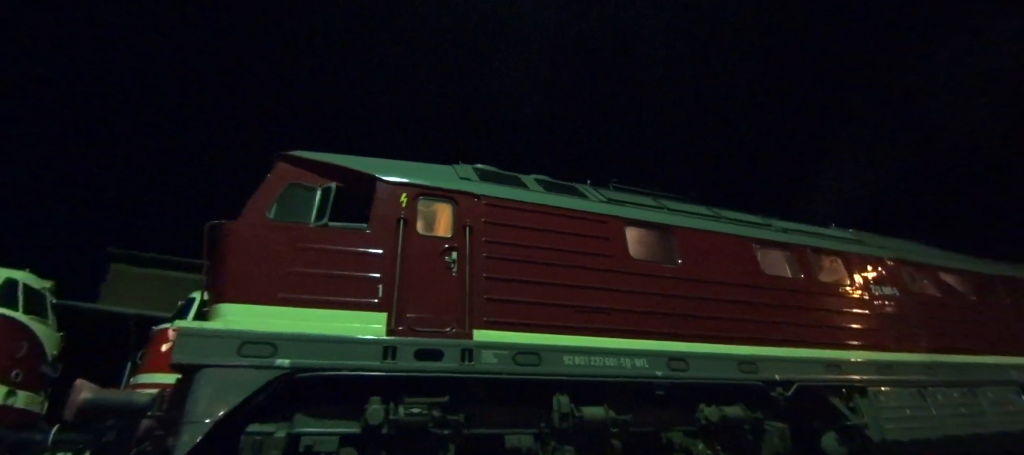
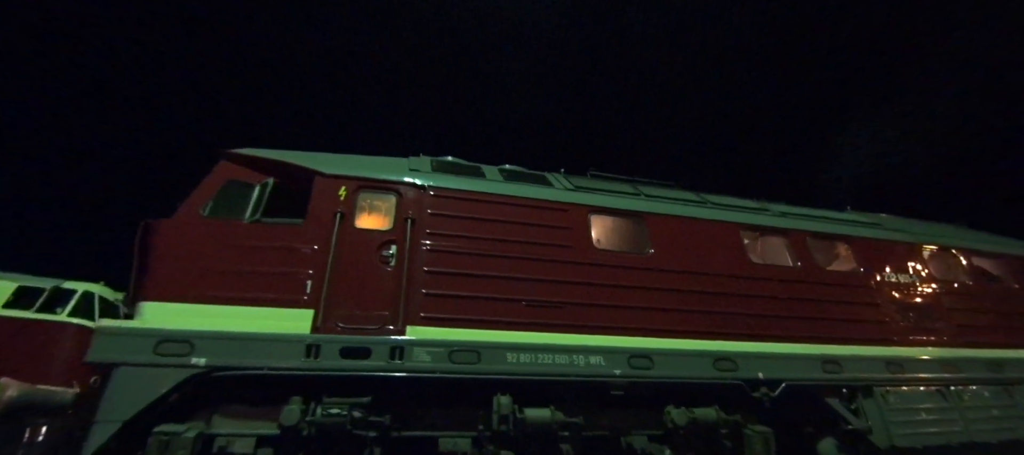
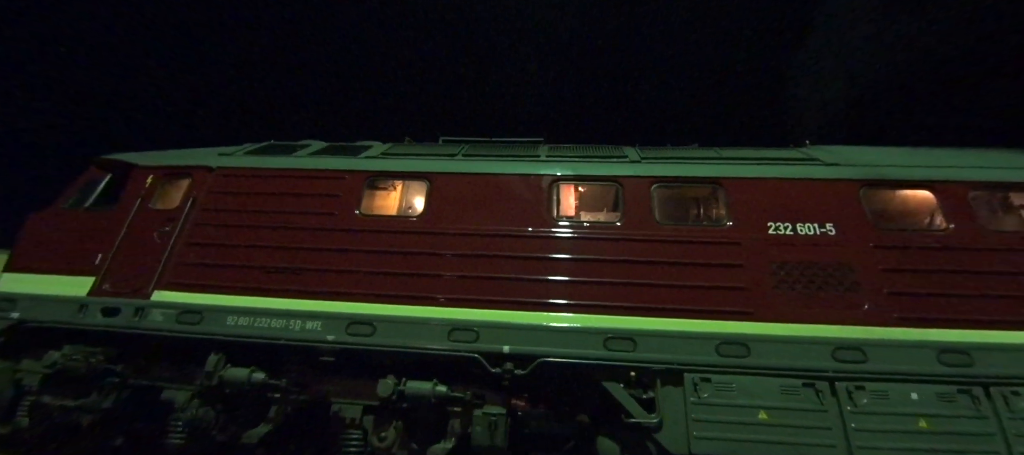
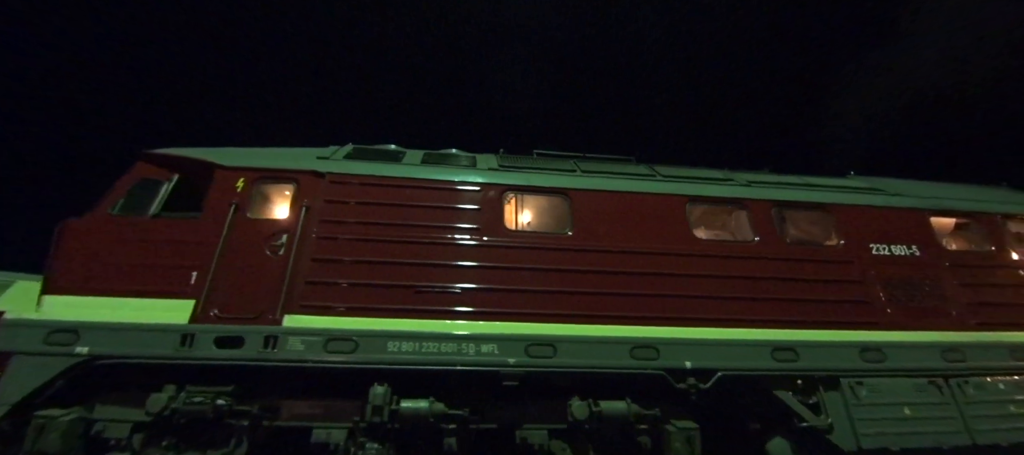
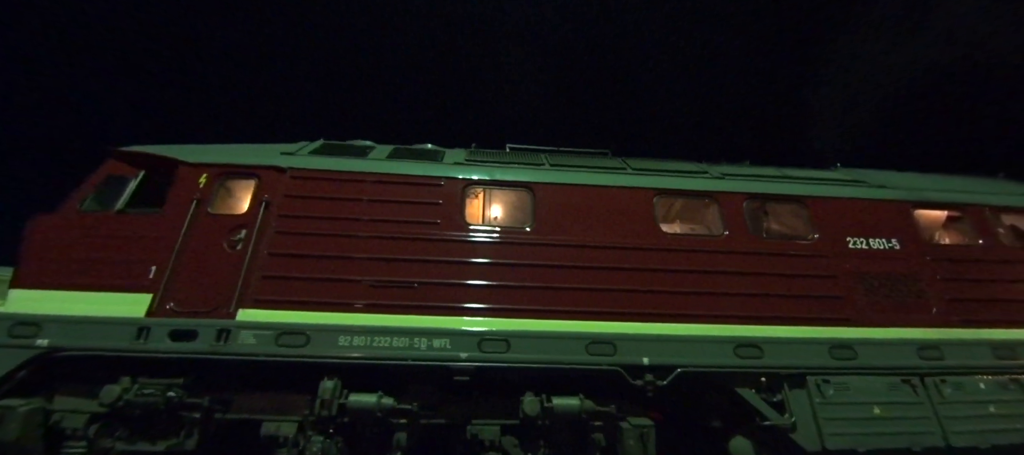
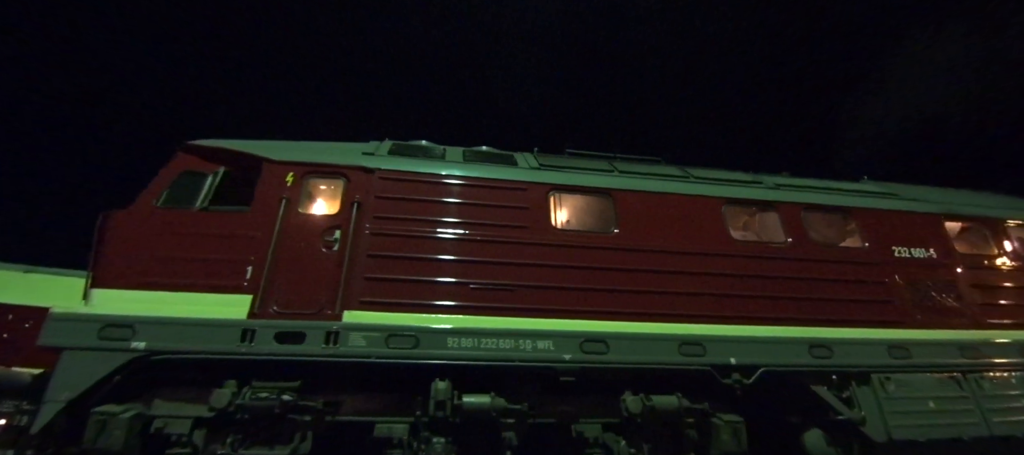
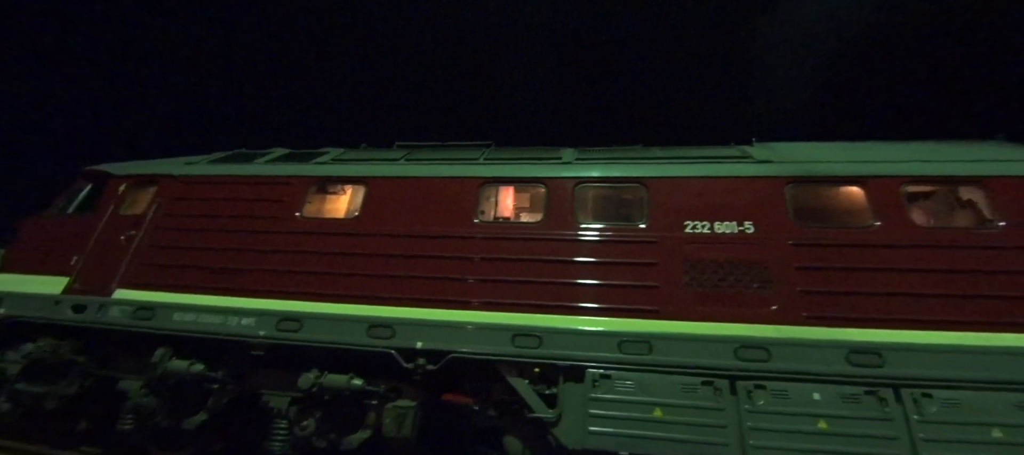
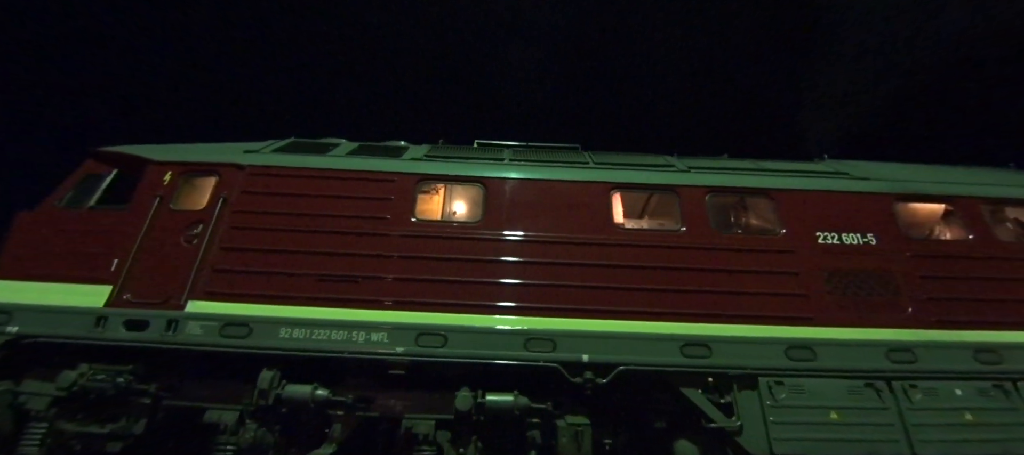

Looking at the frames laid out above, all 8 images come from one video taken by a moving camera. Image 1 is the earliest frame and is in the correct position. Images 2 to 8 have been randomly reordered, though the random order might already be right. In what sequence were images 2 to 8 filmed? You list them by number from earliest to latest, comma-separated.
2, 6, 4, 5, 8, 3, 7
